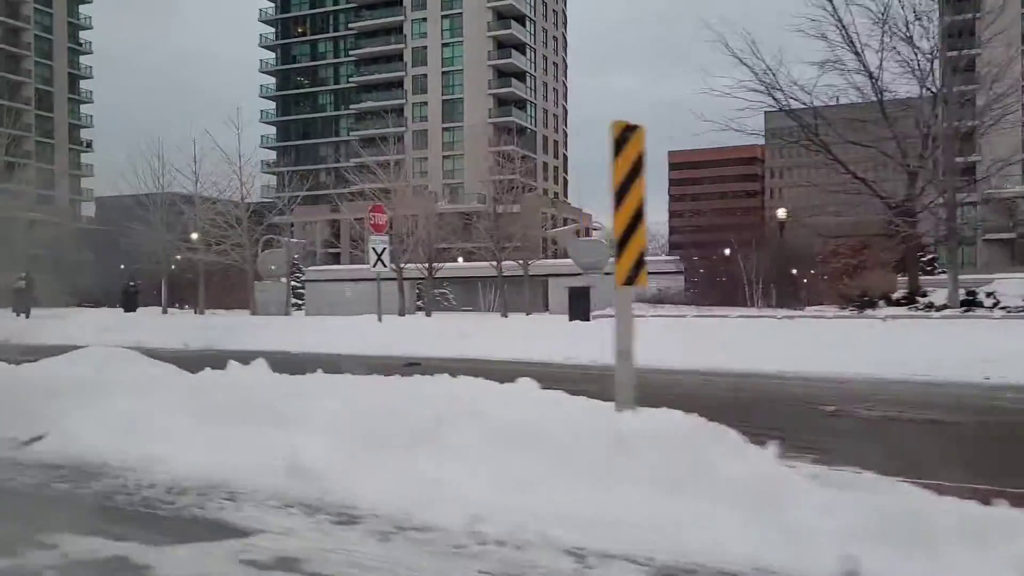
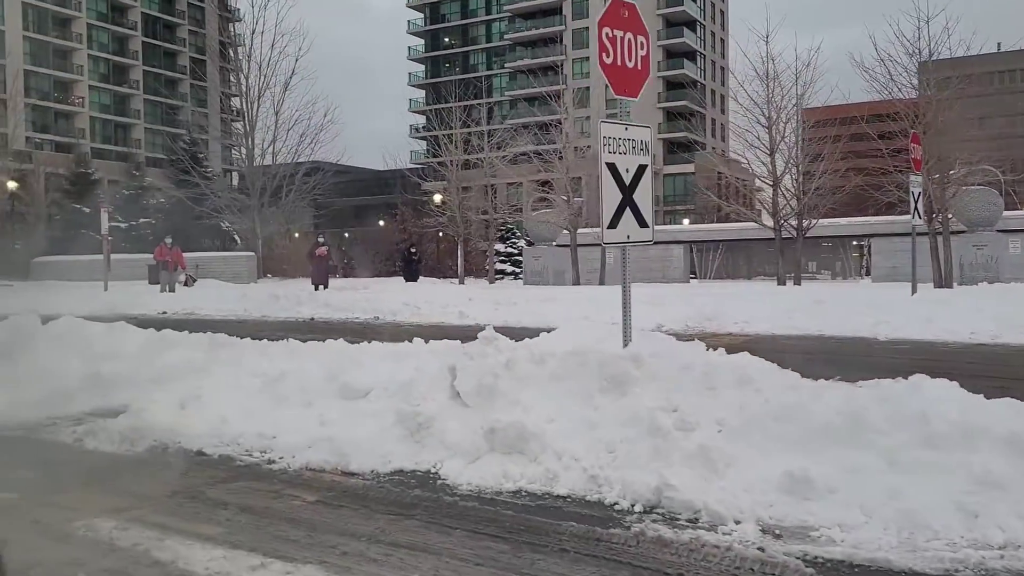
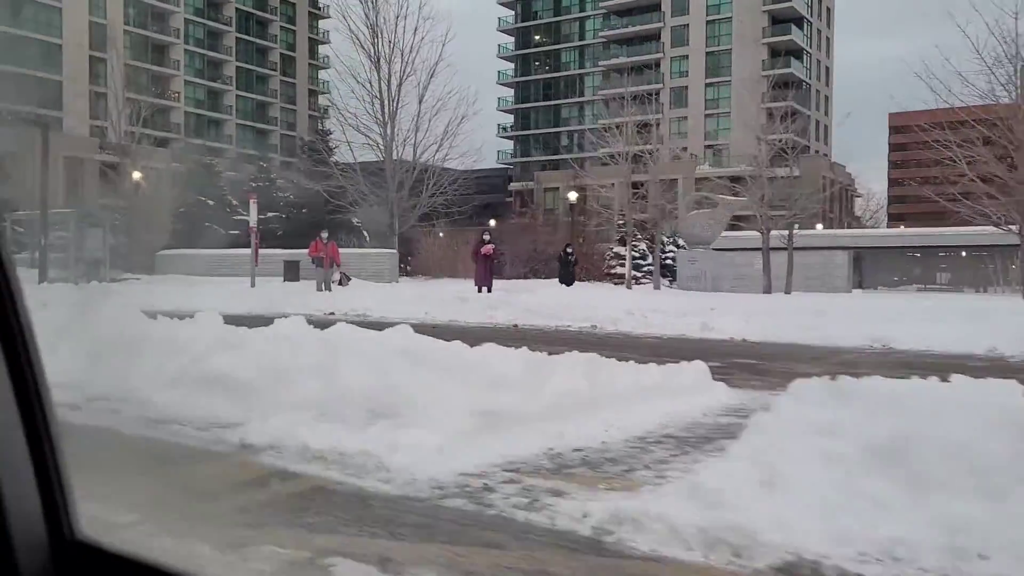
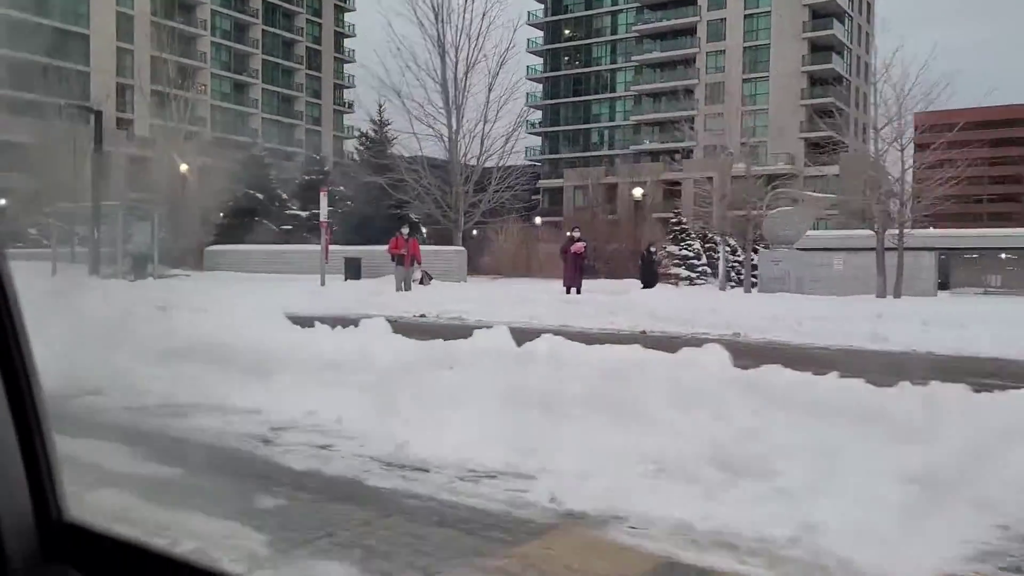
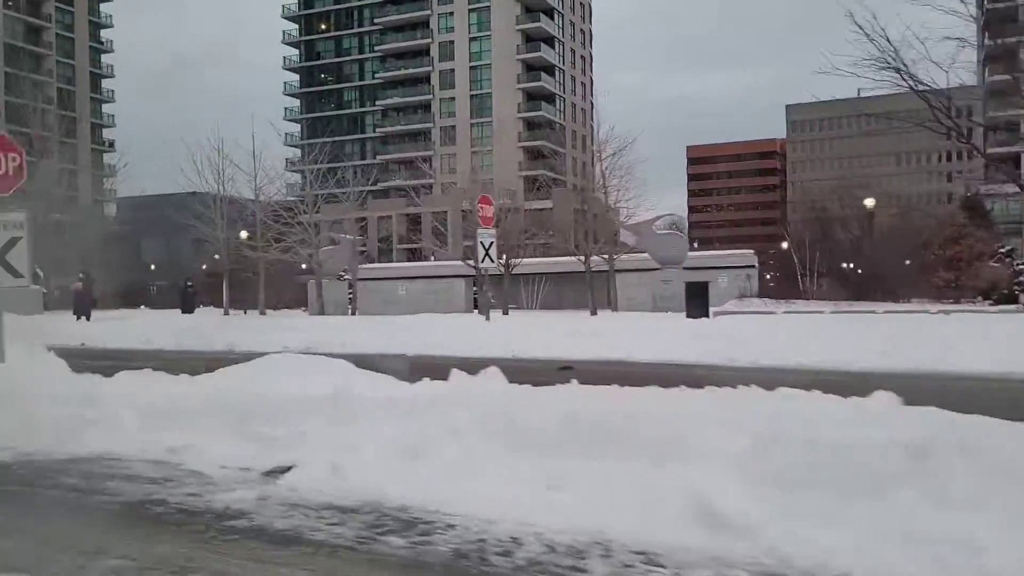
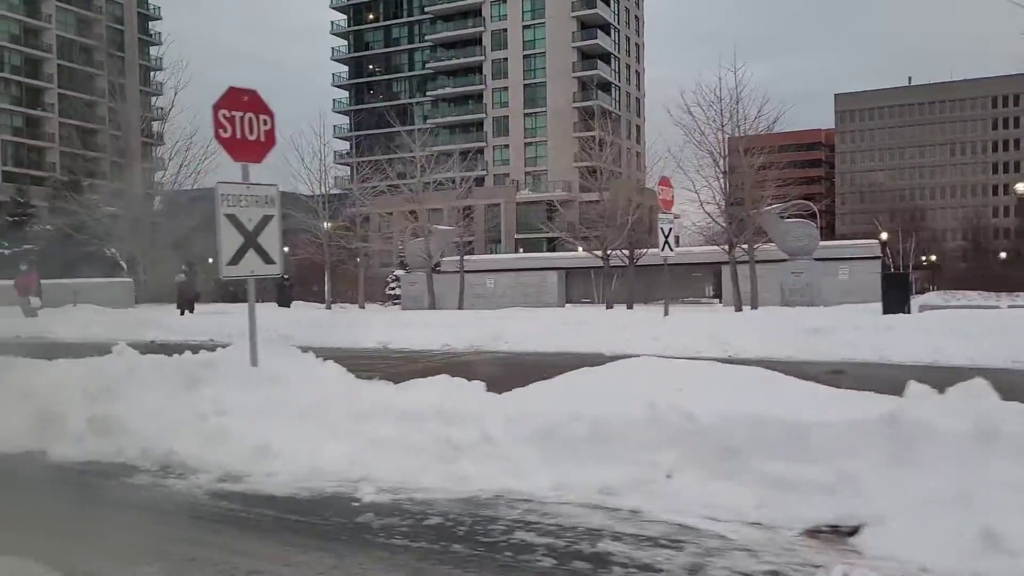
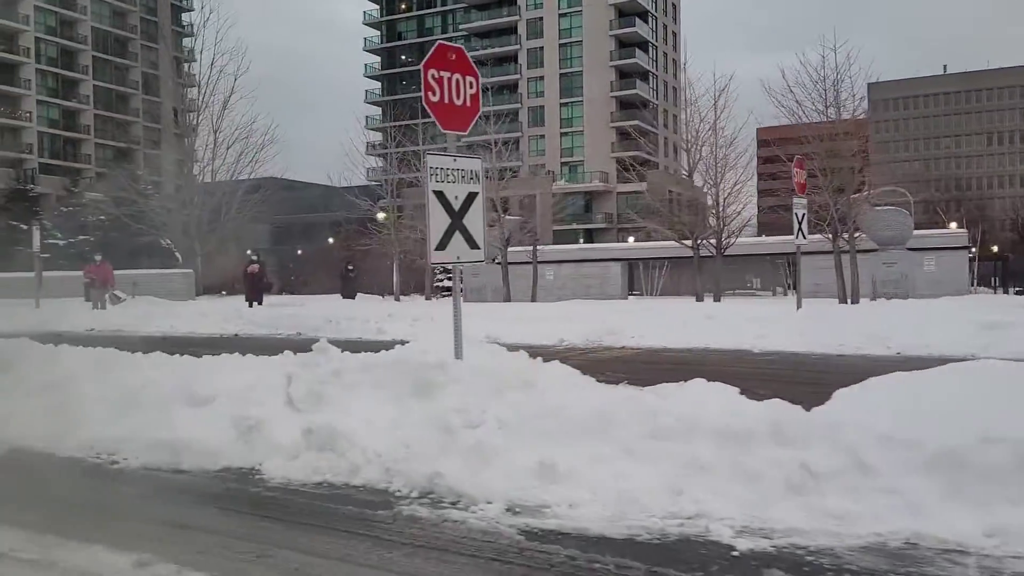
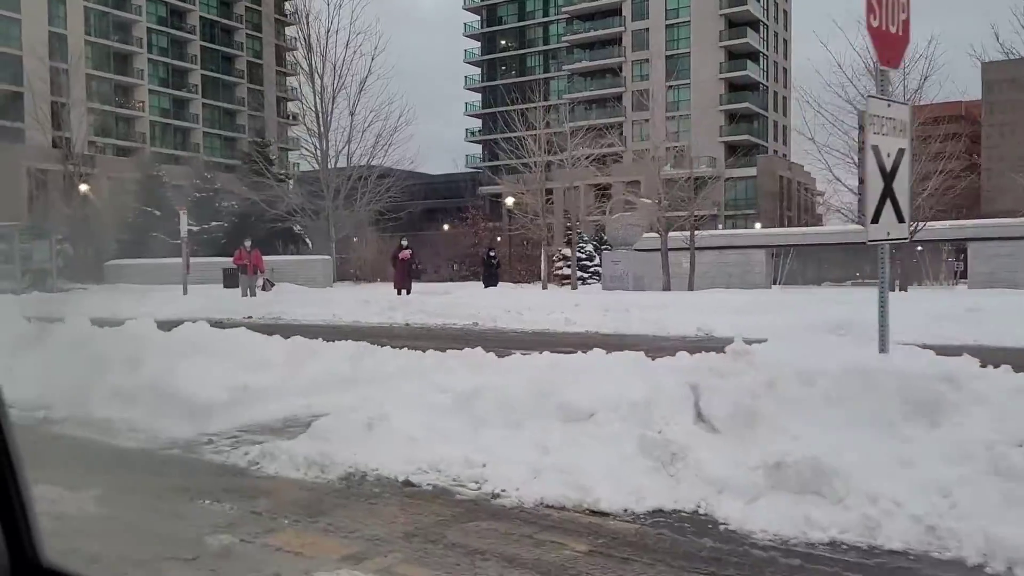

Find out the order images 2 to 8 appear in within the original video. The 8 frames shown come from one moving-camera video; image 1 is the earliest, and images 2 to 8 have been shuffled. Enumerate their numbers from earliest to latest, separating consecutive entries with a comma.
5, 6, 7, 2, 8, 3, 4
